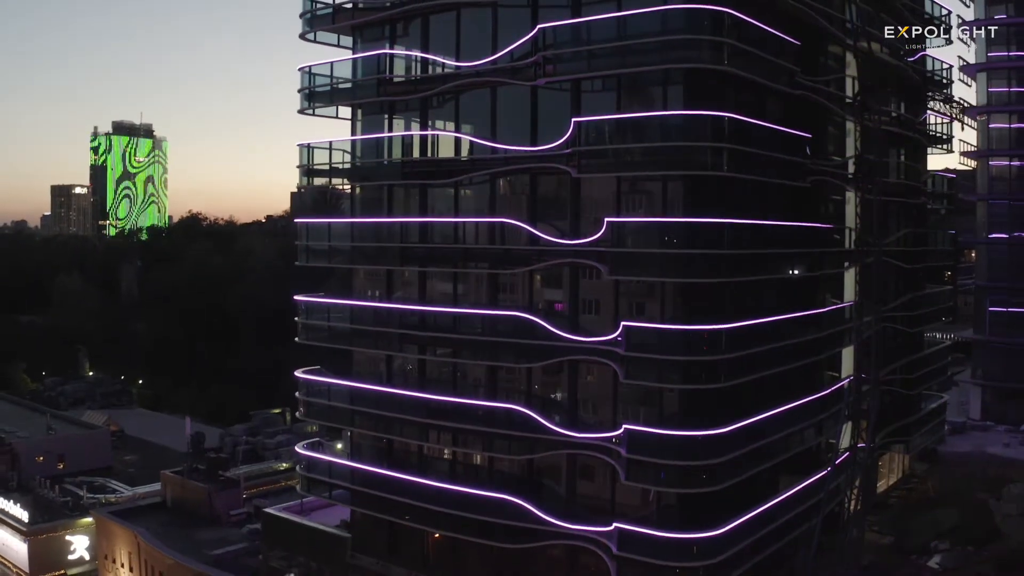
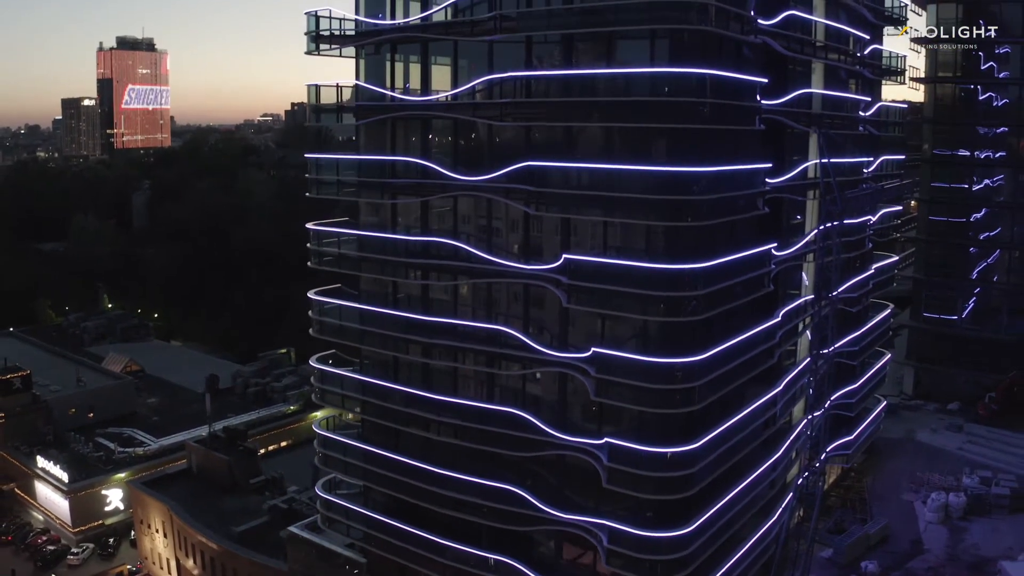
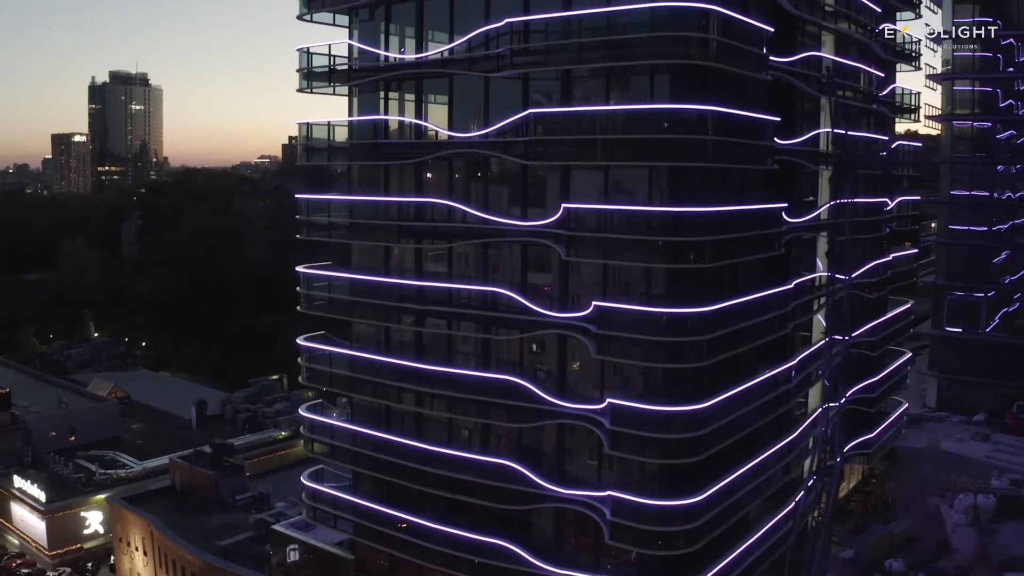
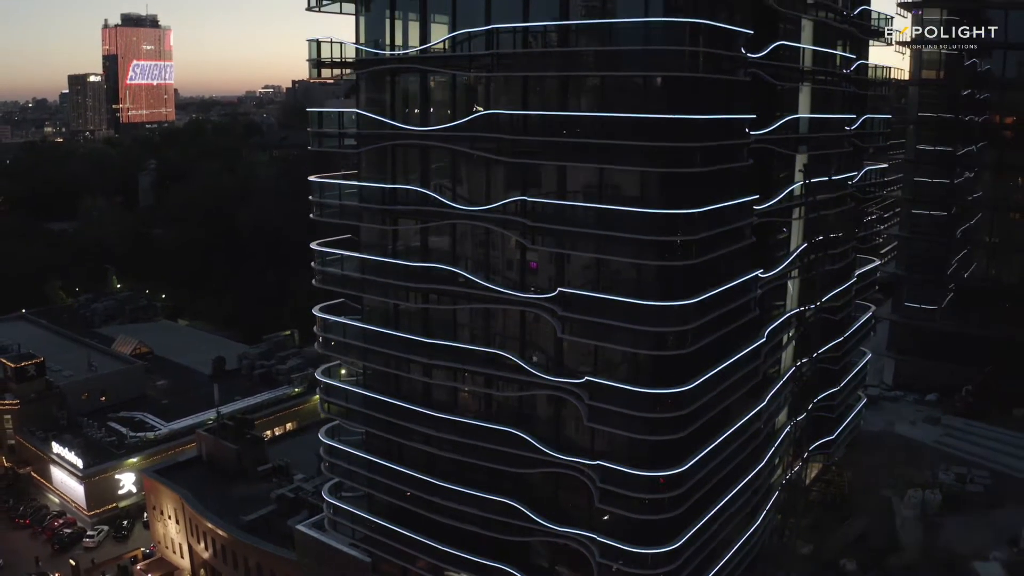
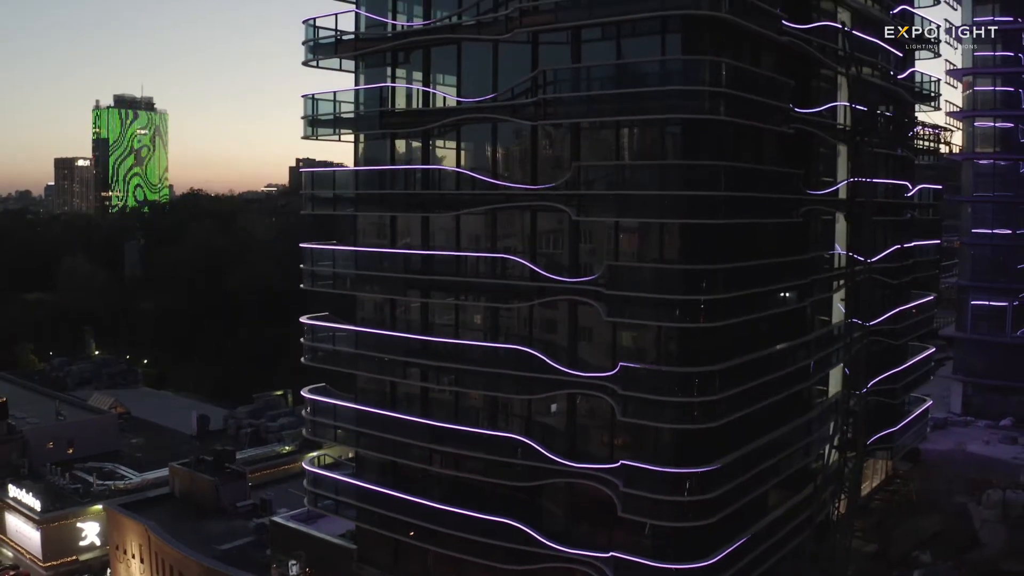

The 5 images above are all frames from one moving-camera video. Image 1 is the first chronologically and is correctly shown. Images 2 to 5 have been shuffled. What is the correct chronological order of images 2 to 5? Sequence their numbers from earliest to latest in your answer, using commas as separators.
5, 3, 2, 4
